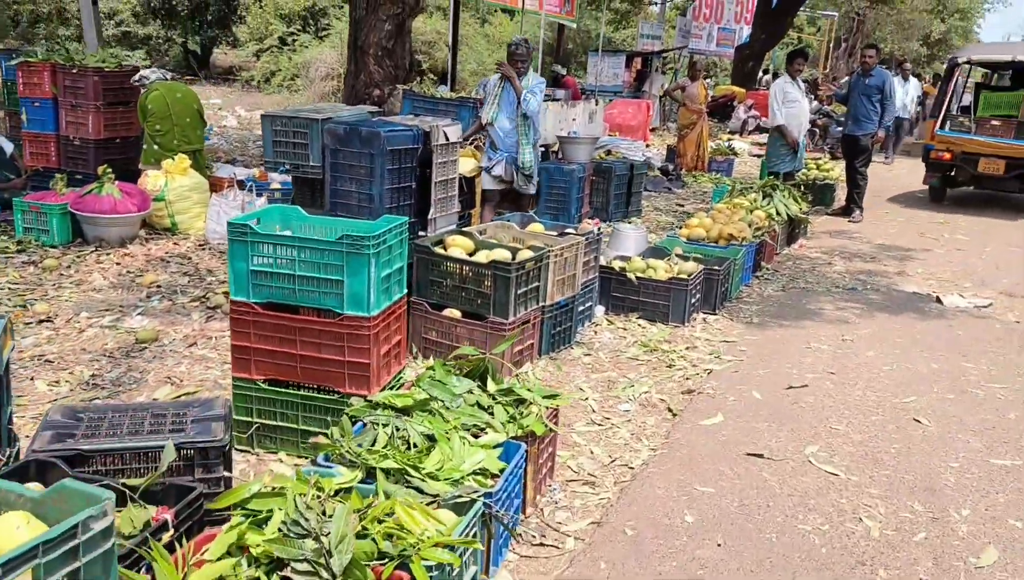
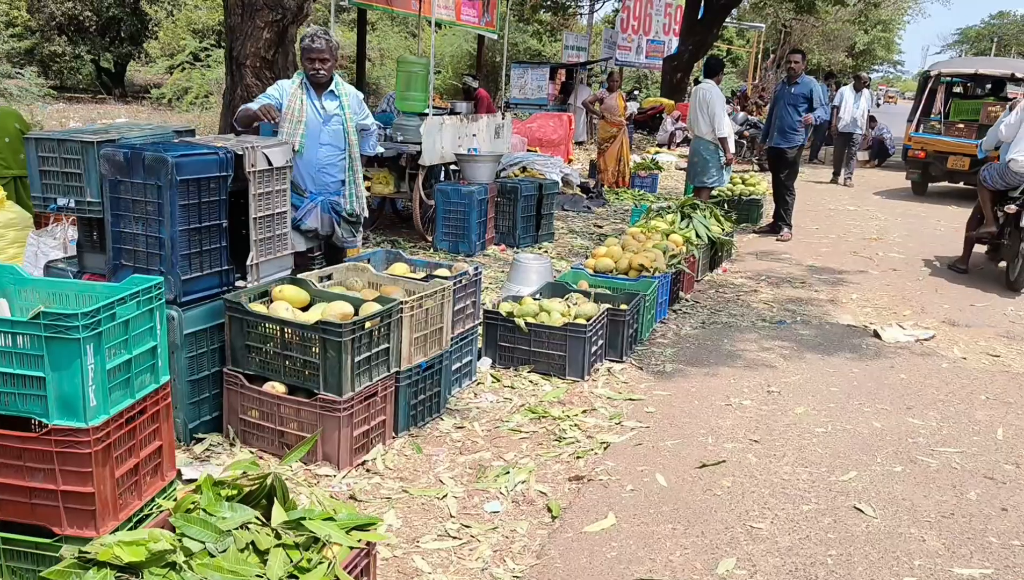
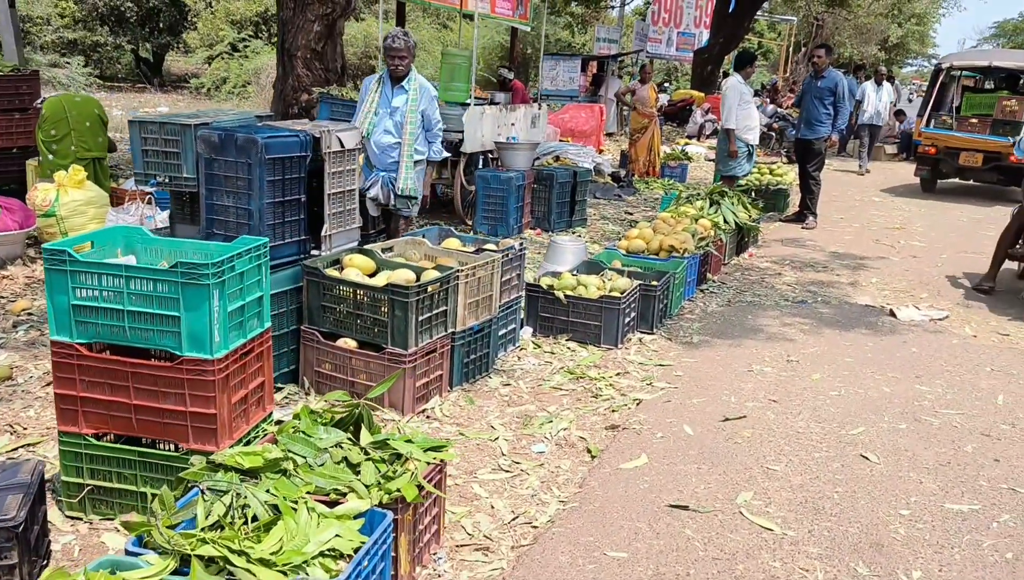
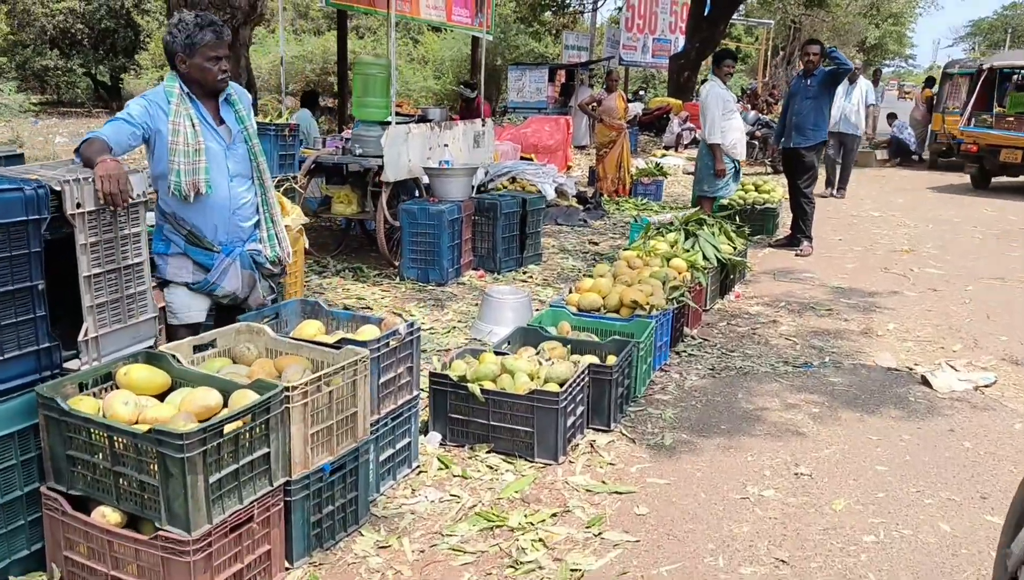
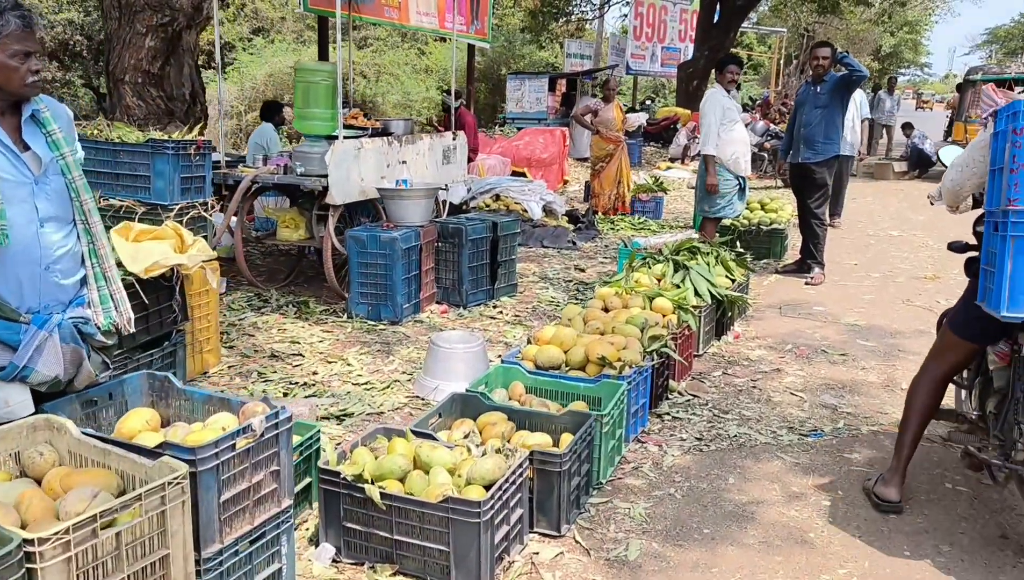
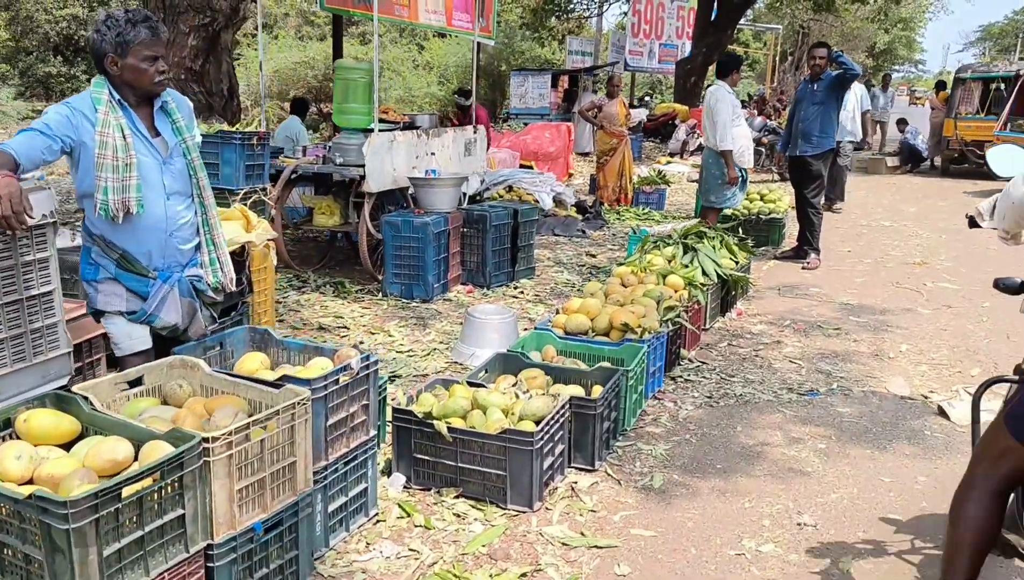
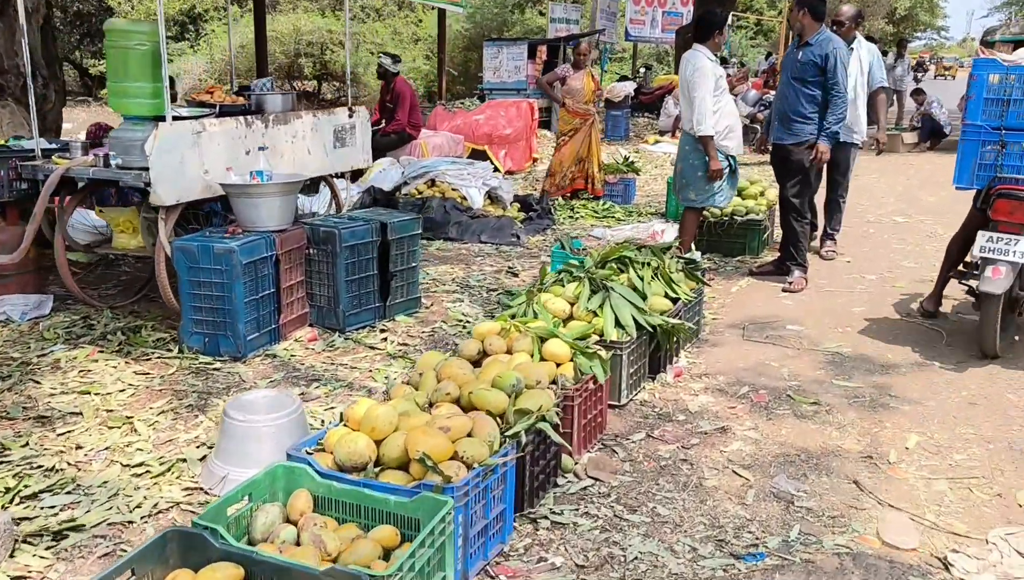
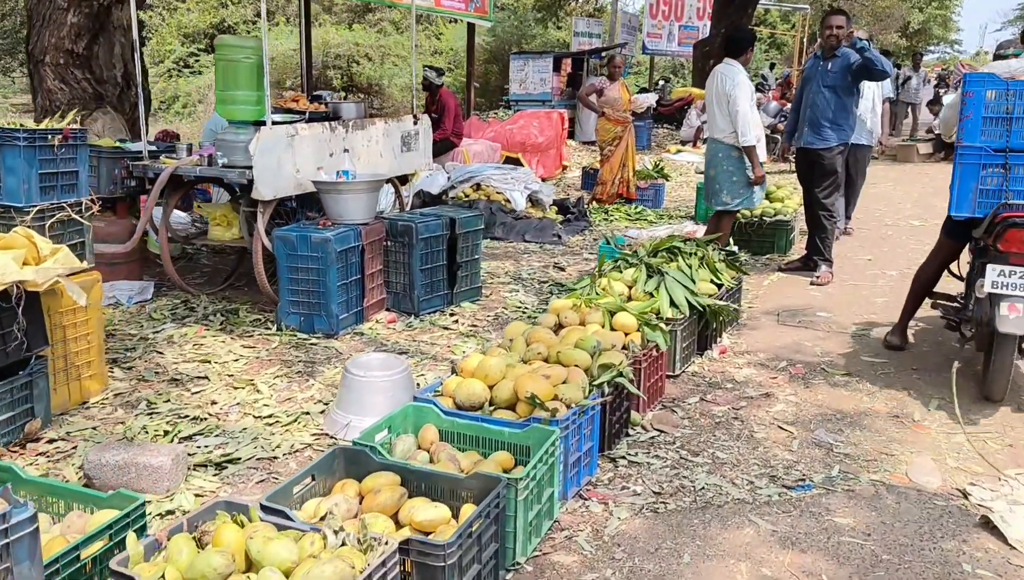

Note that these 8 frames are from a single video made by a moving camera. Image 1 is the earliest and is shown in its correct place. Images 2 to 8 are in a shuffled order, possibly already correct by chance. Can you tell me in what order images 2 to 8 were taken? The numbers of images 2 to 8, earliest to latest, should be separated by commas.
3, 2, 4, 6, 5, 8, 7
